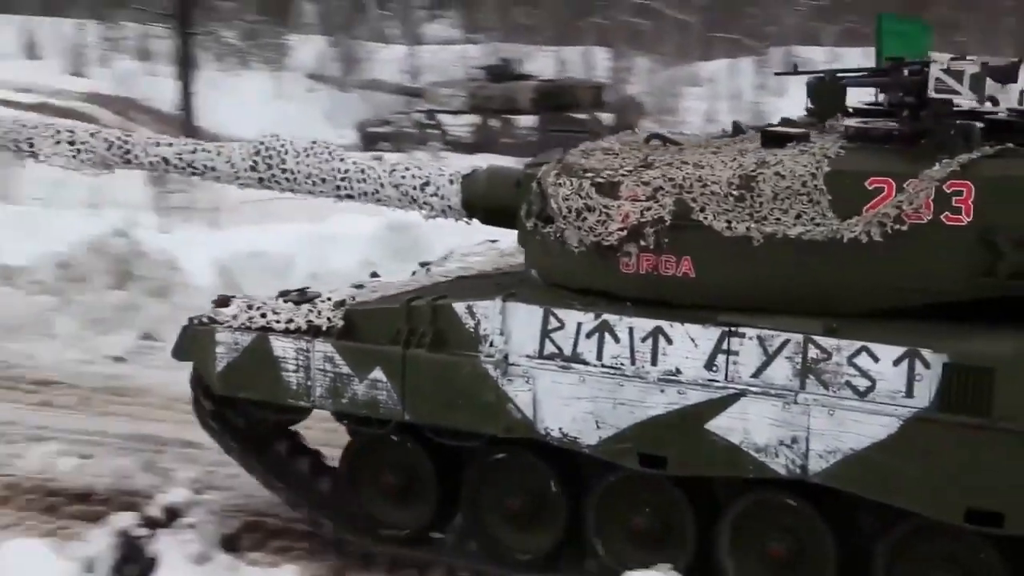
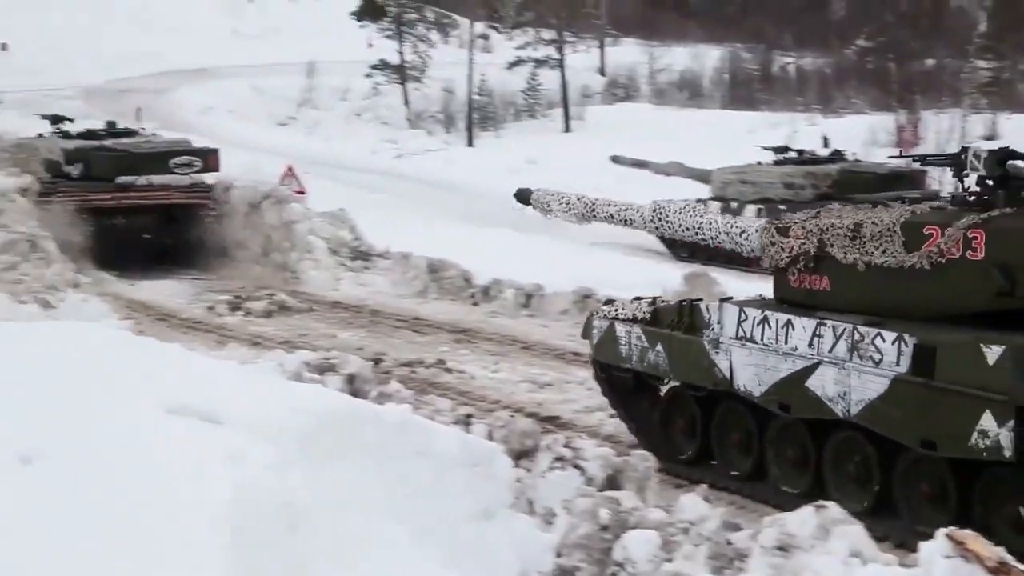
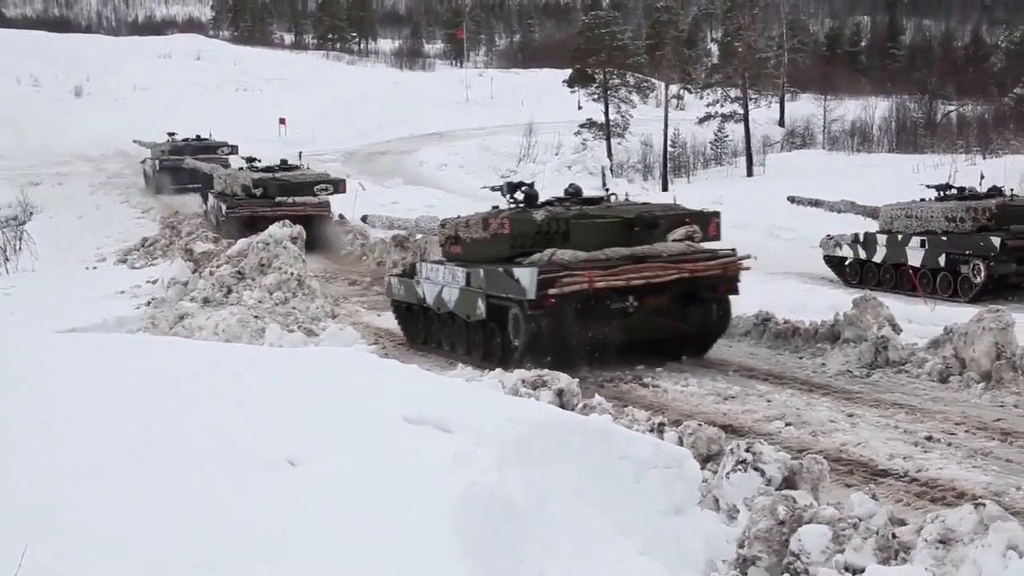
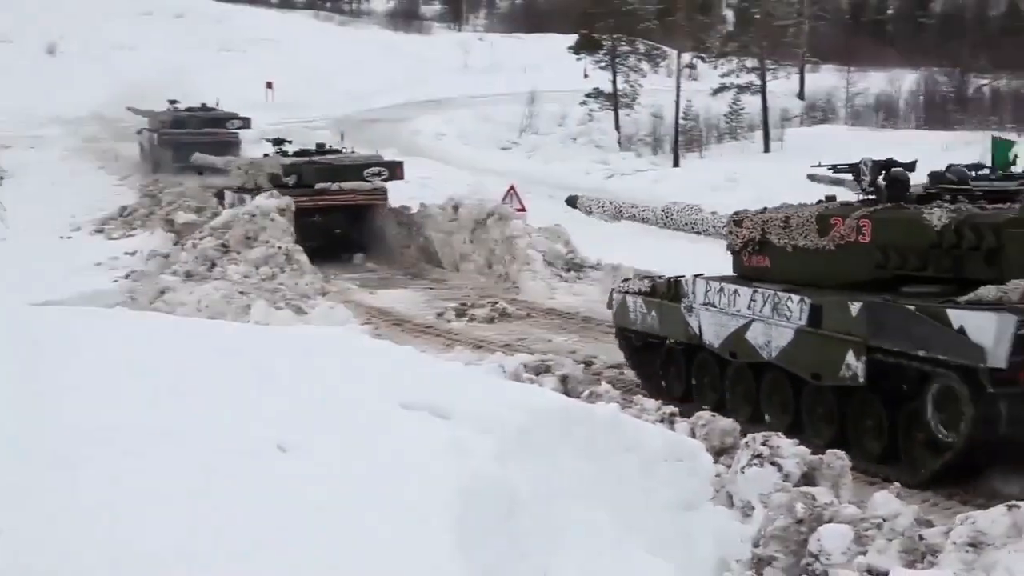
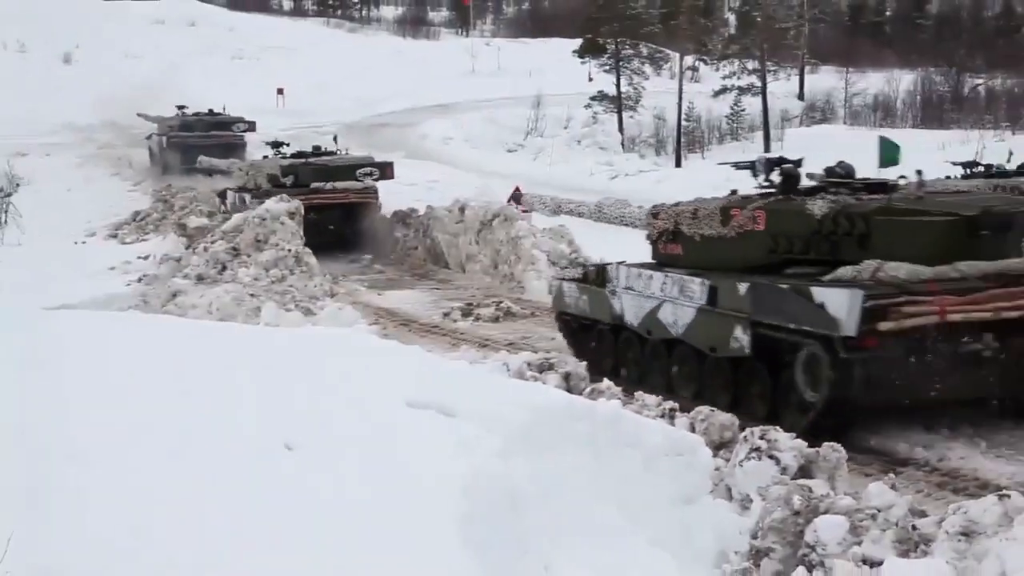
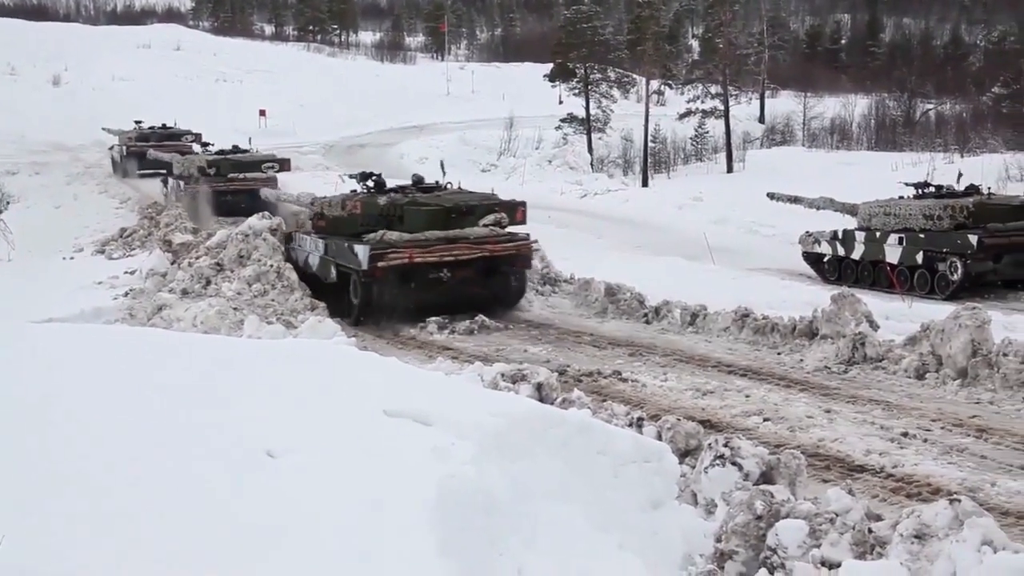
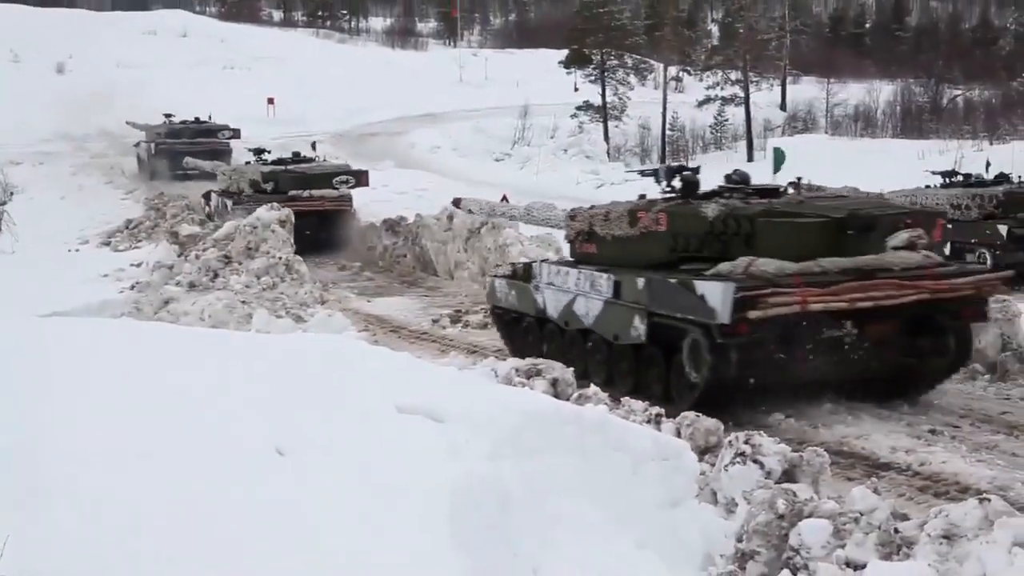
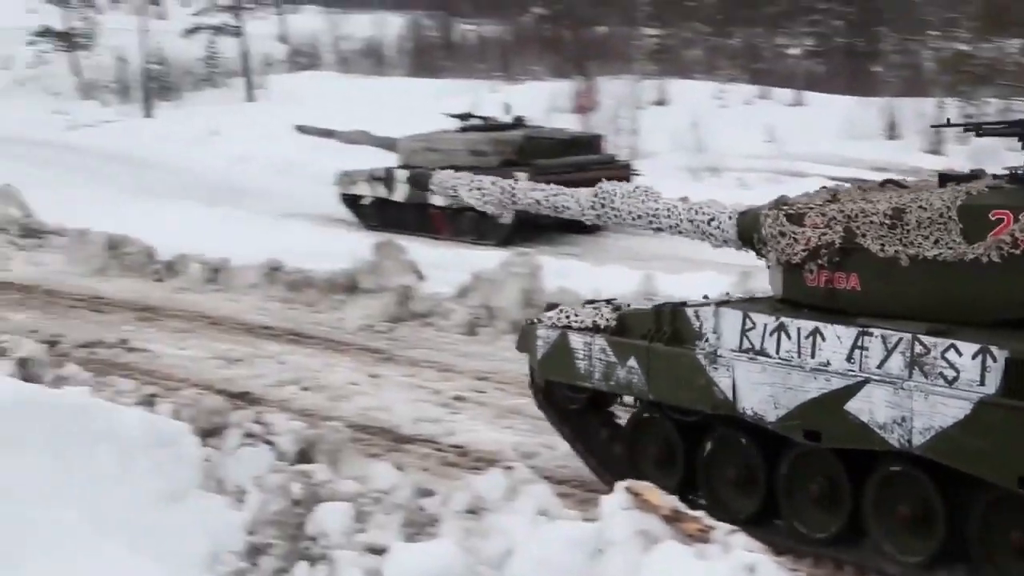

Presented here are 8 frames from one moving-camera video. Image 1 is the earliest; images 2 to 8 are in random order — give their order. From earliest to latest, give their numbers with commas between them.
8, 2, 4, 5, 7, 3, 6
